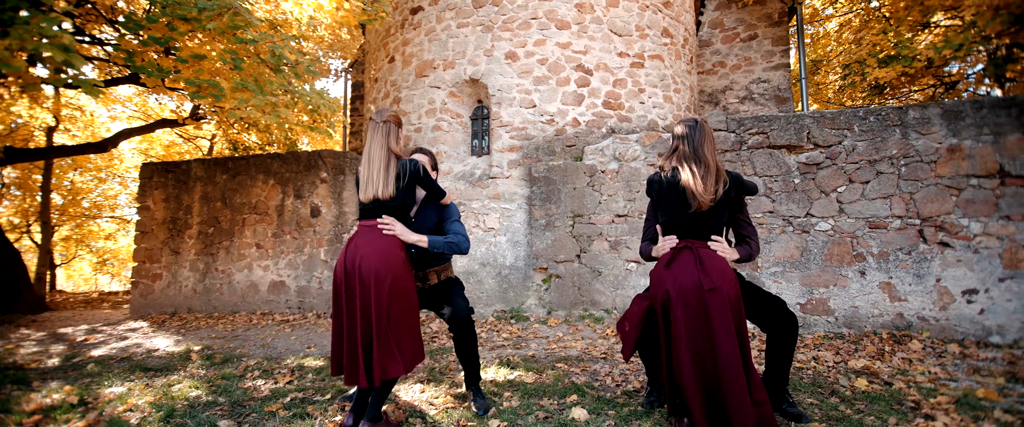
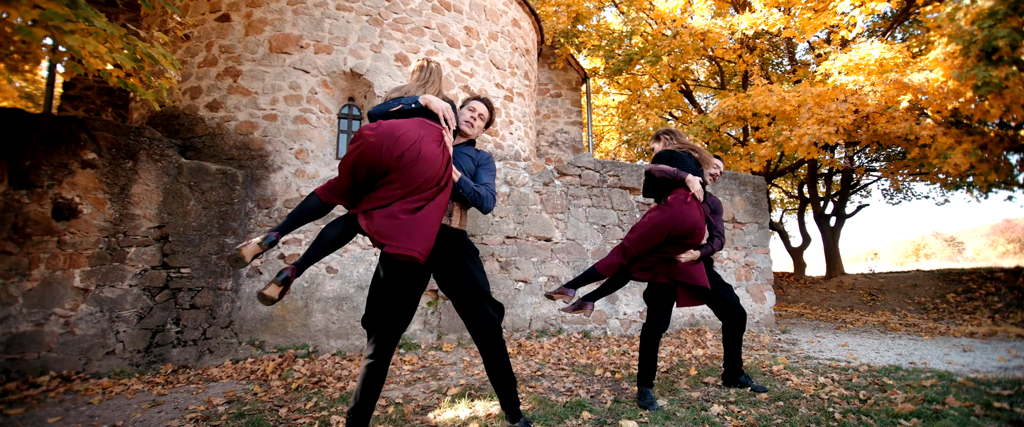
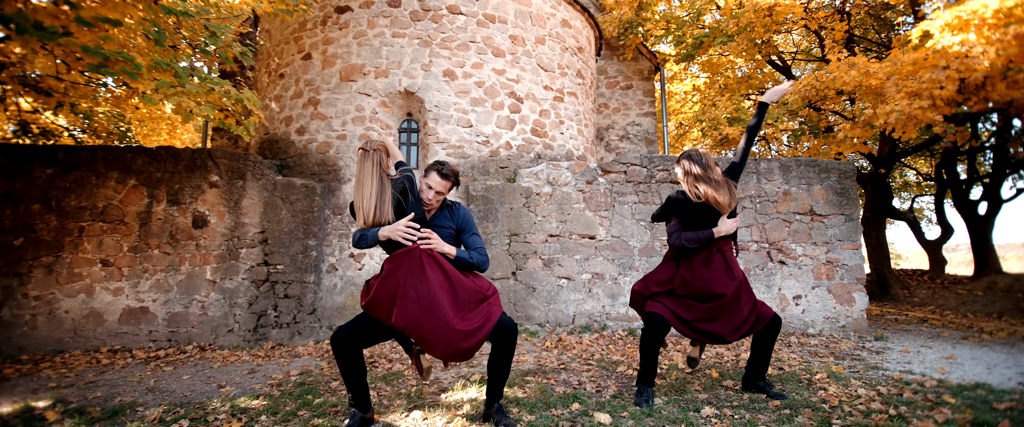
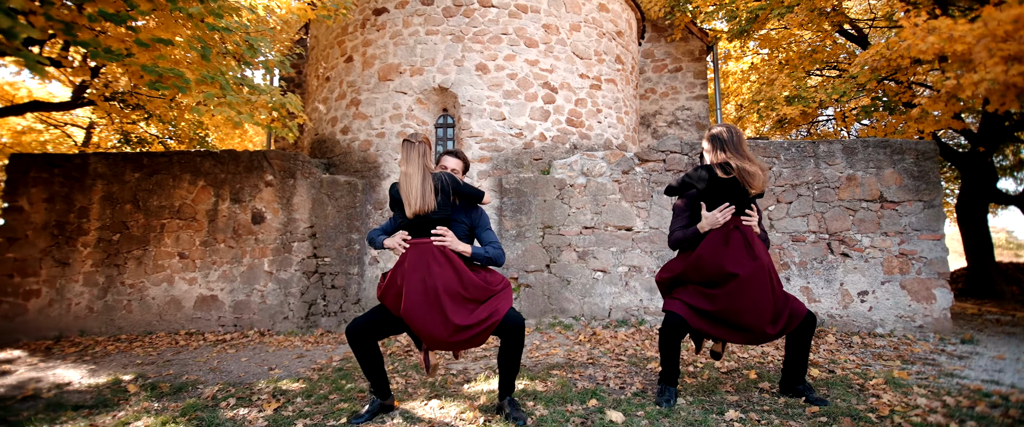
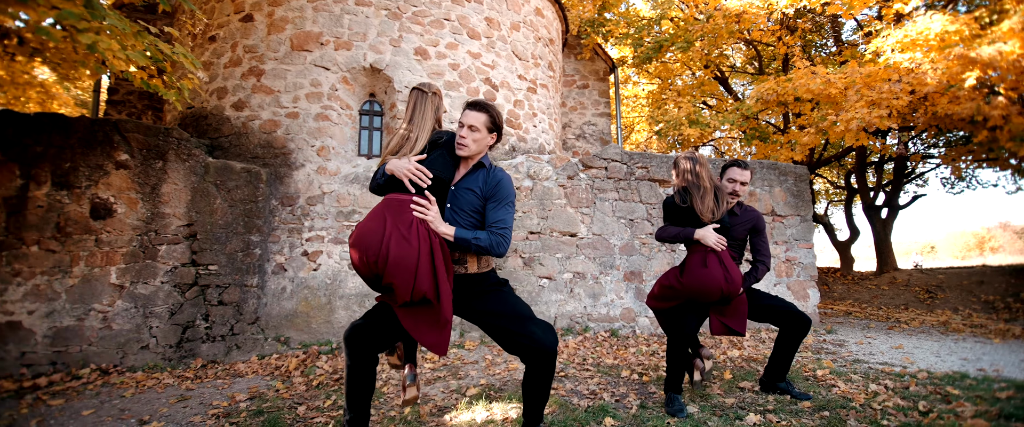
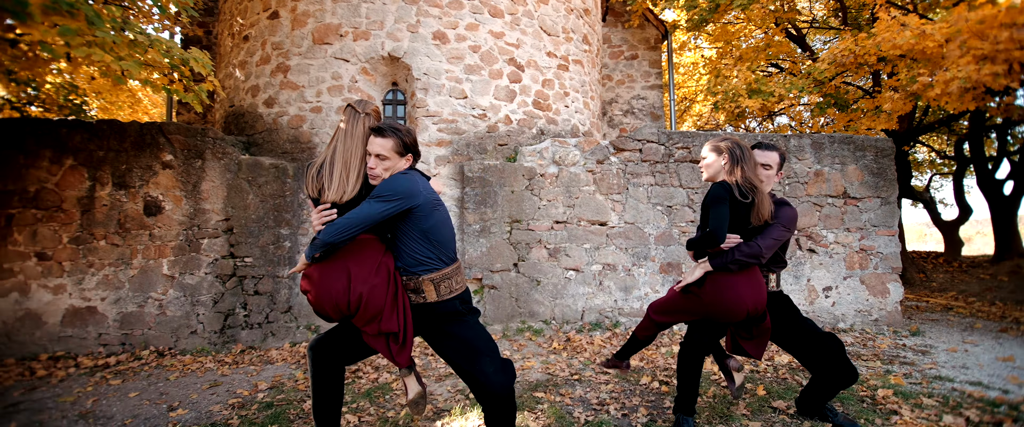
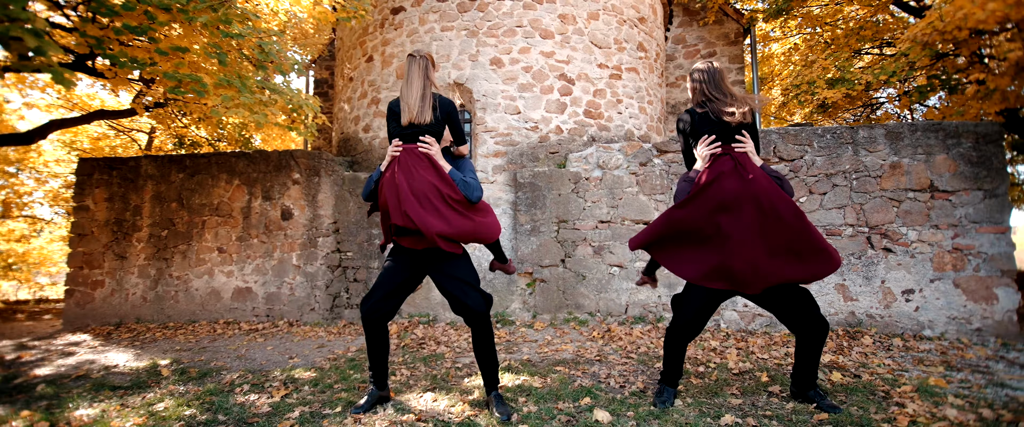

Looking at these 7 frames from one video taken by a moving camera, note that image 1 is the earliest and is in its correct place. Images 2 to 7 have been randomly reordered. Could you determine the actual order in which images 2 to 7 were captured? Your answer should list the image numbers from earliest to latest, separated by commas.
7, 4, 3, 2, 5, 6
